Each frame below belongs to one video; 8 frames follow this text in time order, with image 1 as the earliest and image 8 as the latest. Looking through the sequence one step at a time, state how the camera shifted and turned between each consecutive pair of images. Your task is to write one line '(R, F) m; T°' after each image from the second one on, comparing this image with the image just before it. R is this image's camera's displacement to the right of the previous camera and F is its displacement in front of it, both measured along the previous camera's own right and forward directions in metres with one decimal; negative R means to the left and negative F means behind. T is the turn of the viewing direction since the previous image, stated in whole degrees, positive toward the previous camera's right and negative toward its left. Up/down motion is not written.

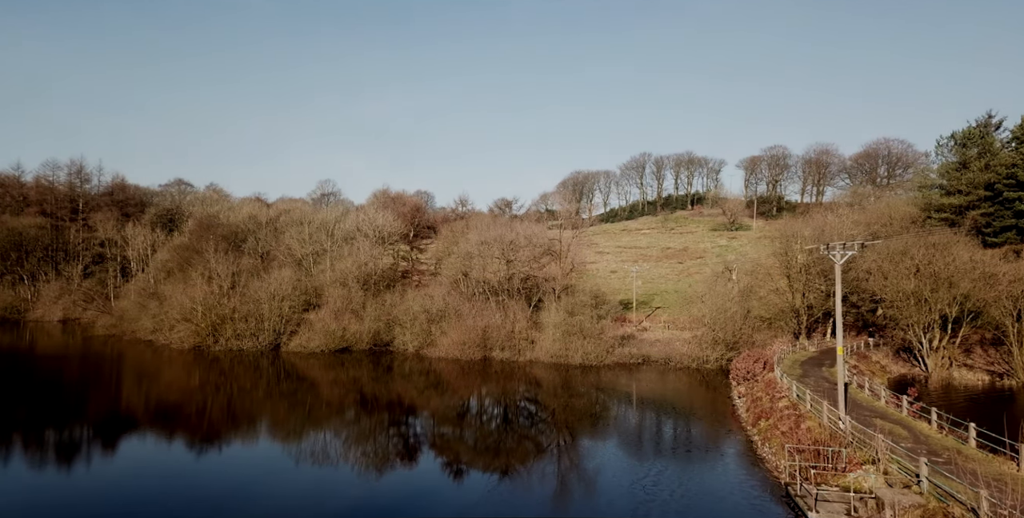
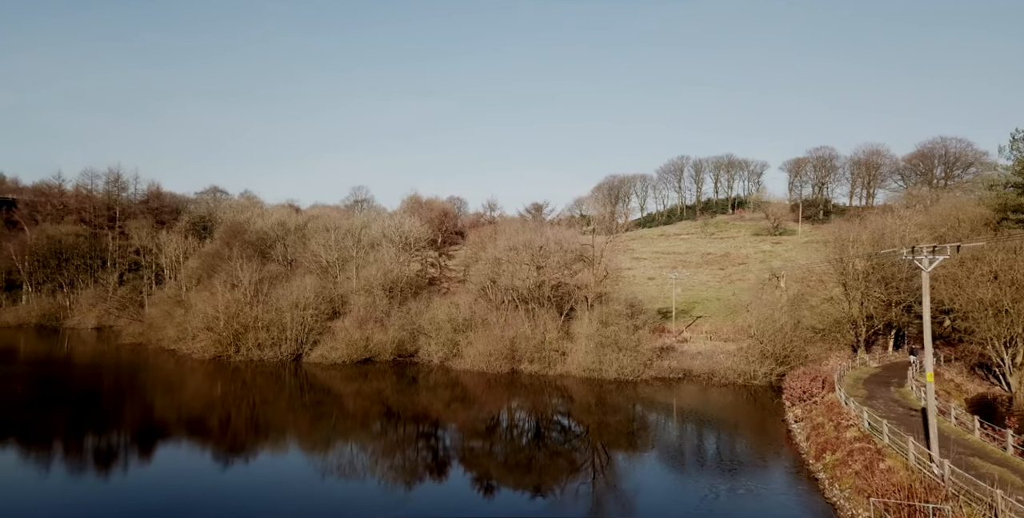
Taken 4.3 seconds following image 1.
(+0.3, +2.0) m; -3°
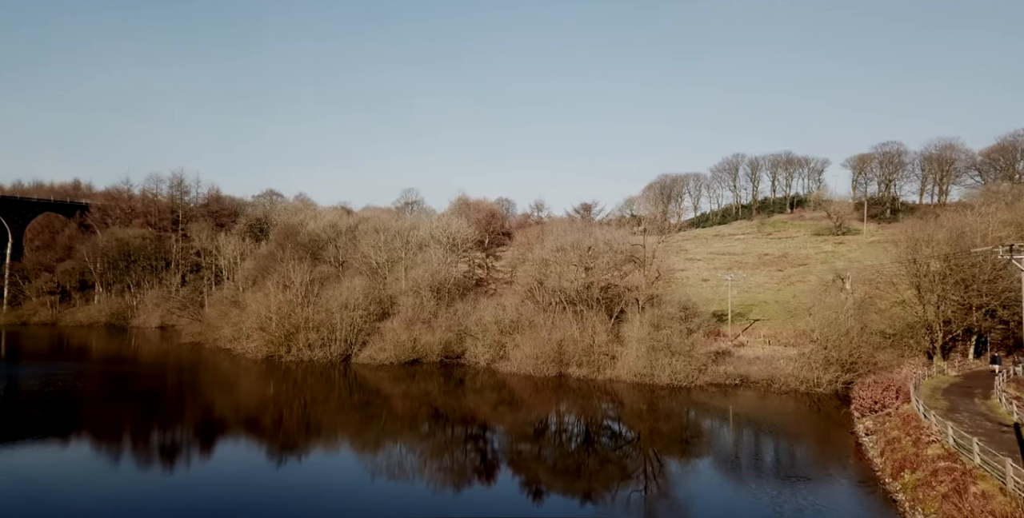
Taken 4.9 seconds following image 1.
(+0.1, +0.9) m; -4°
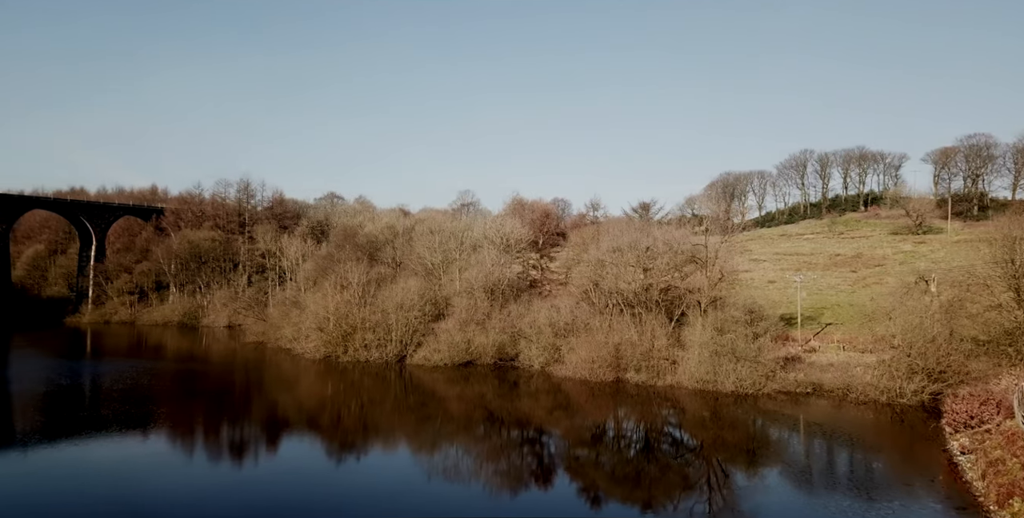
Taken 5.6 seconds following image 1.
(+0.1, +1.0) m; -5°
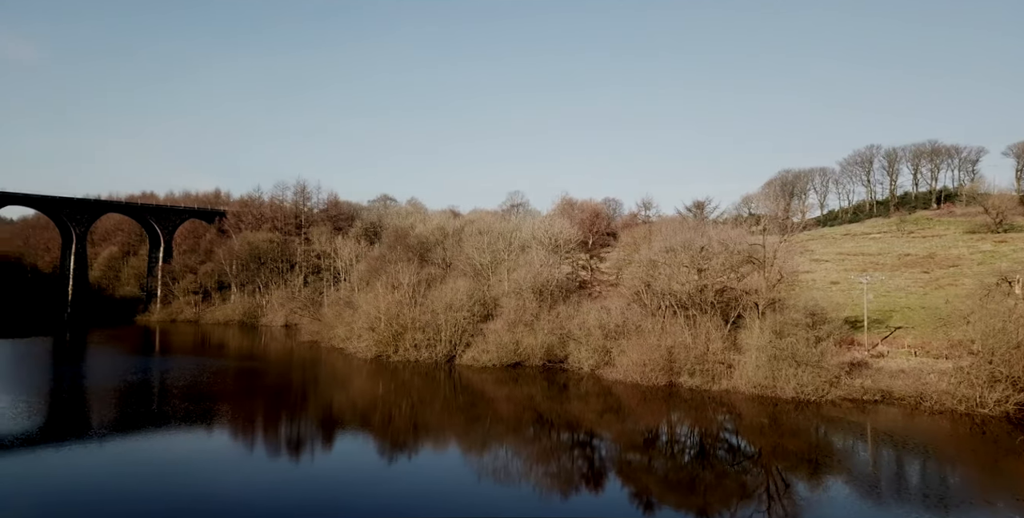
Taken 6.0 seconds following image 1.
(+0.1, +0.5) m; -4°
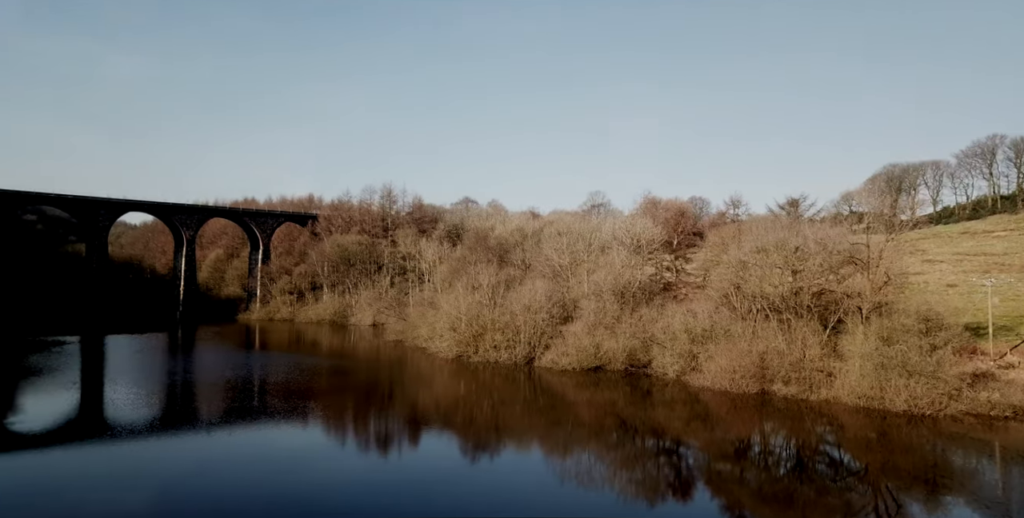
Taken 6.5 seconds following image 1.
(+0.1, +0.7) m; -7°
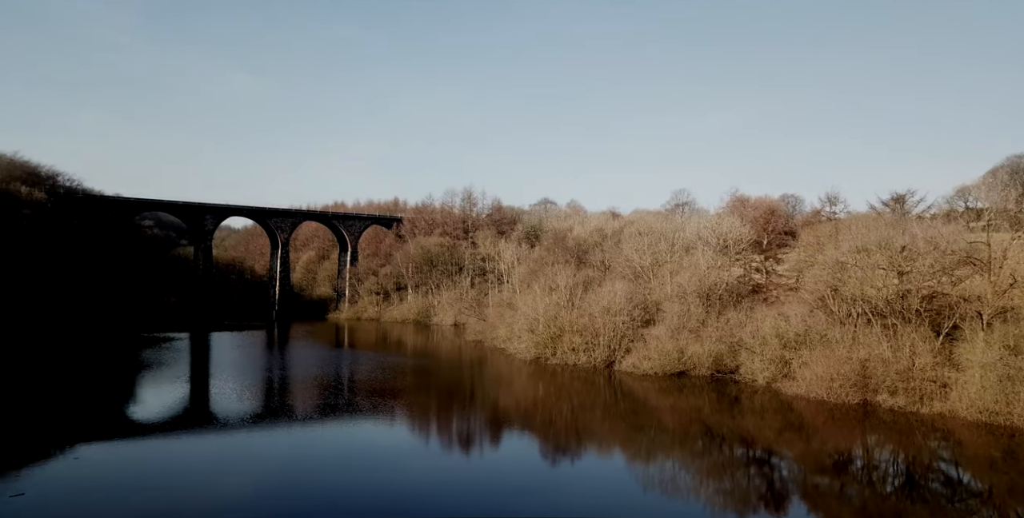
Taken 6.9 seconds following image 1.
(0.0, +0.7) m; -7°
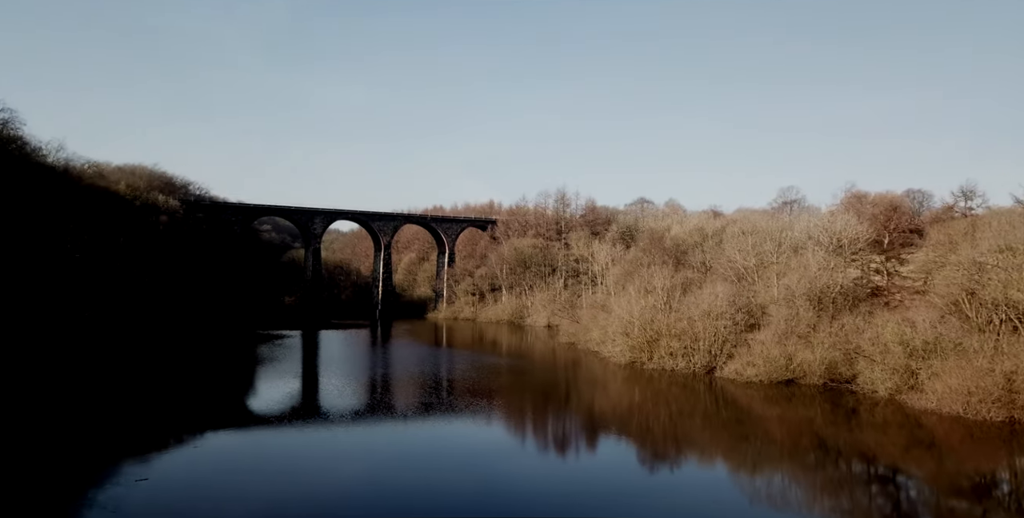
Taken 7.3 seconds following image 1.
(-0.2, +0.8) m; -8°
